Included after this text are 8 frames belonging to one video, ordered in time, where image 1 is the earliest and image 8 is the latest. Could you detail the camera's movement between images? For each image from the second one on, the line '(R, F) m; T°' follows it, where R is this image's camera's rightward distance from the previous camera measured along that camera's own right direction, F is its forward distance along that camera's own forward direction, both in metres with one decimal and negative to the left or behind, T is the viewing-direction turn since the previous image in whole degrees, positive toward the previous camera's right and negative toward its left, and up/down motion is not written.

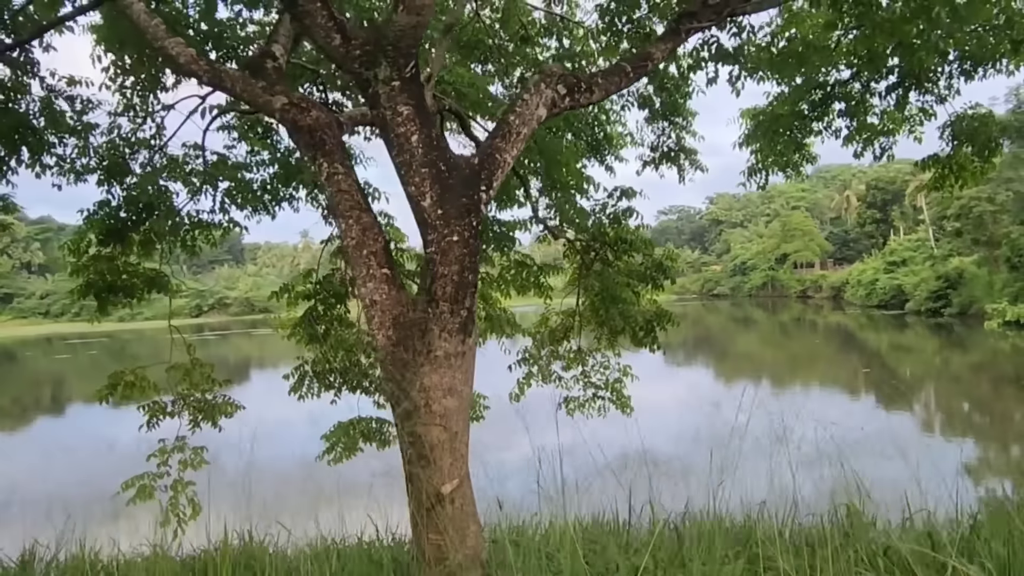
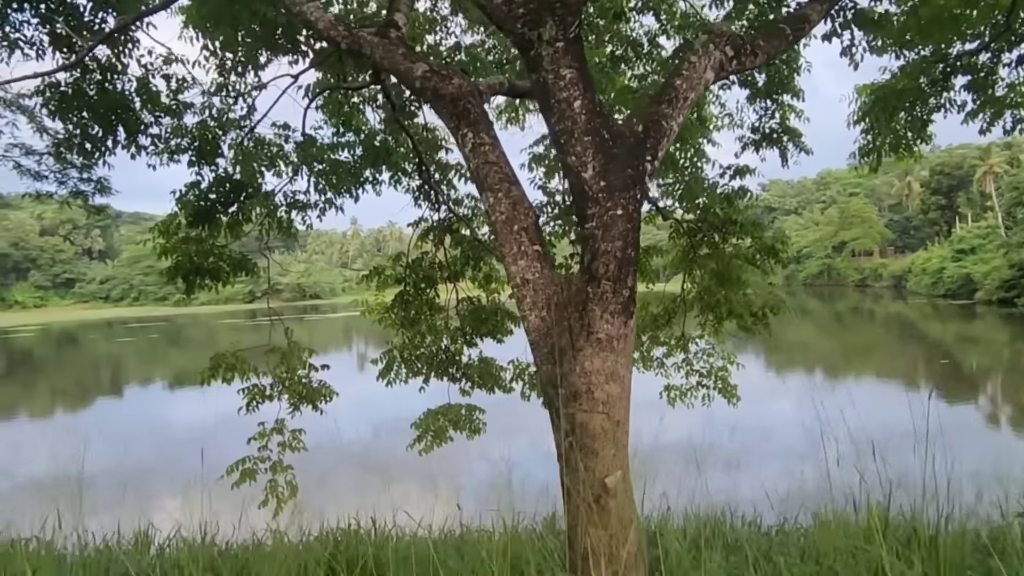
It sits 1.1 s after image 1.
(-0.4, +0.2) m; -3°
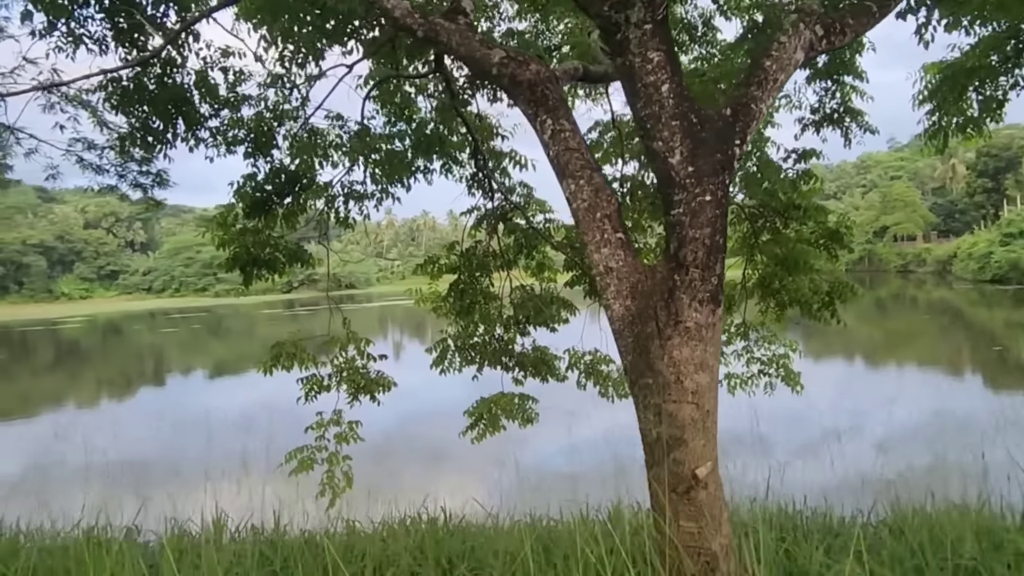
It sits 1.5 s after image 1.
(-0.2, 0.0) m; -2°
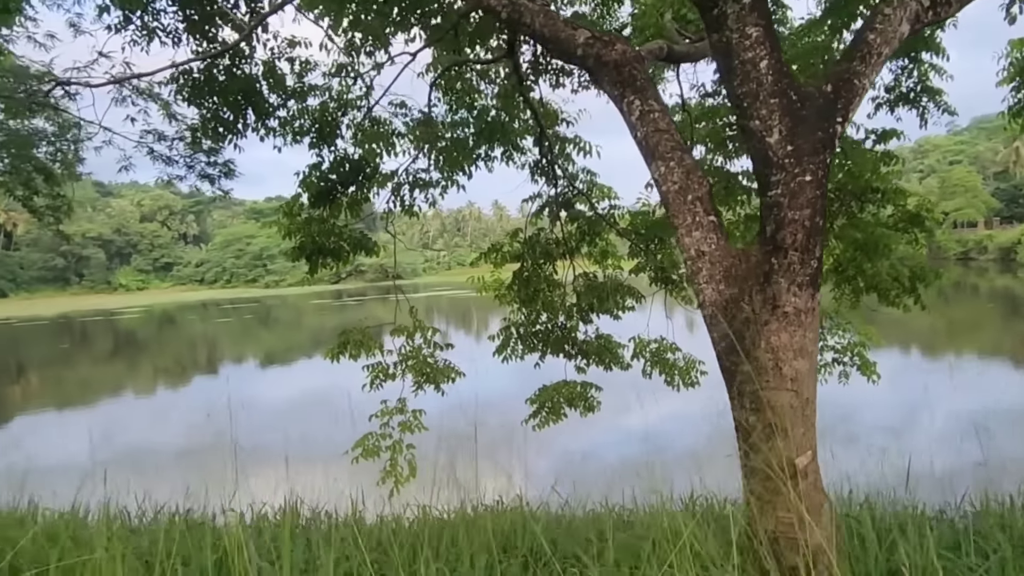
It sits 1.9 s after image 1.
(-0.1, 0.0) m; -3°
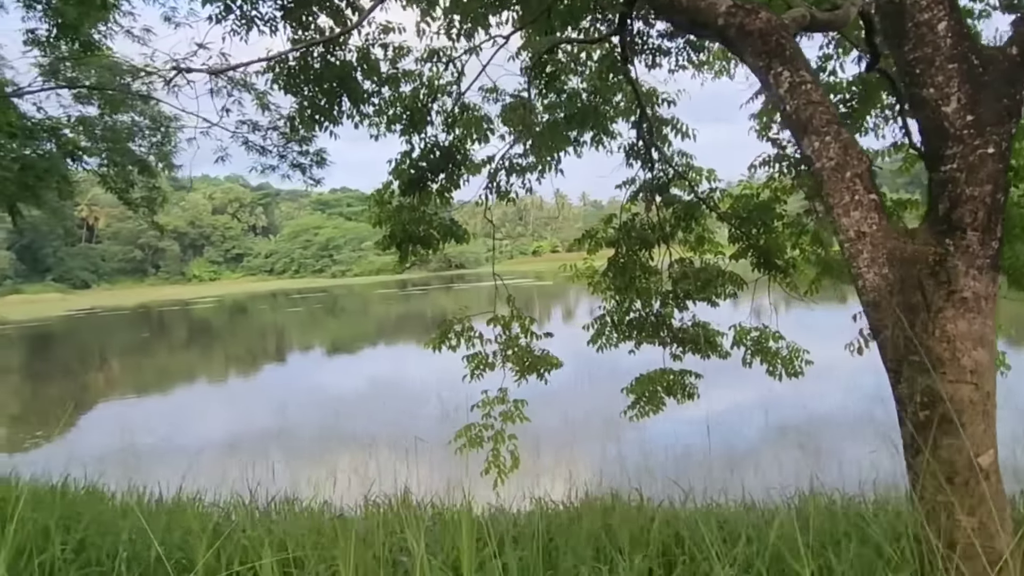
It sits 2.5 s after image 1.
(-0.2, +0.1) m; -4°
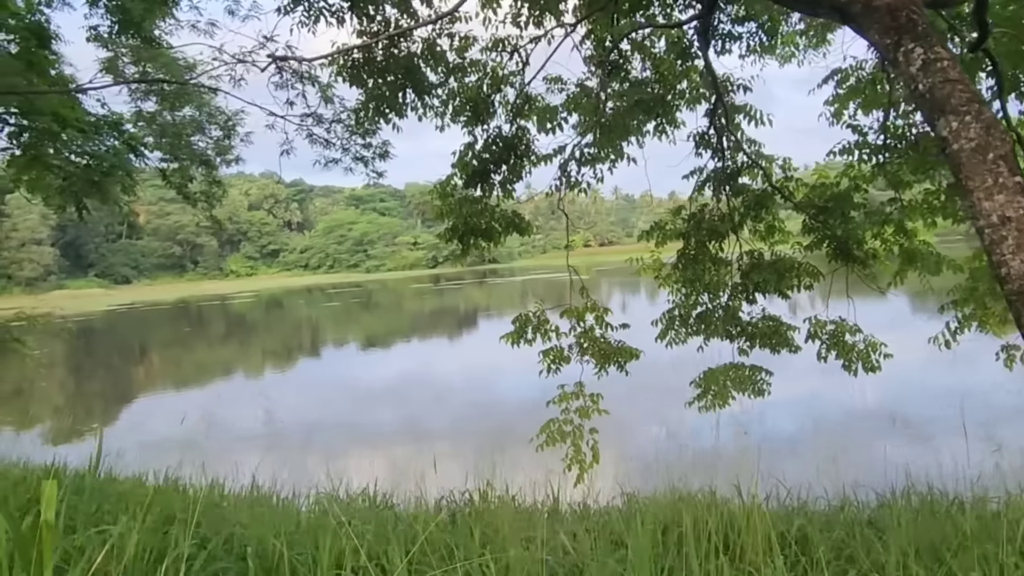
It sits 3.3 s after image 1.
(-0.2, +0.1) m; -2°
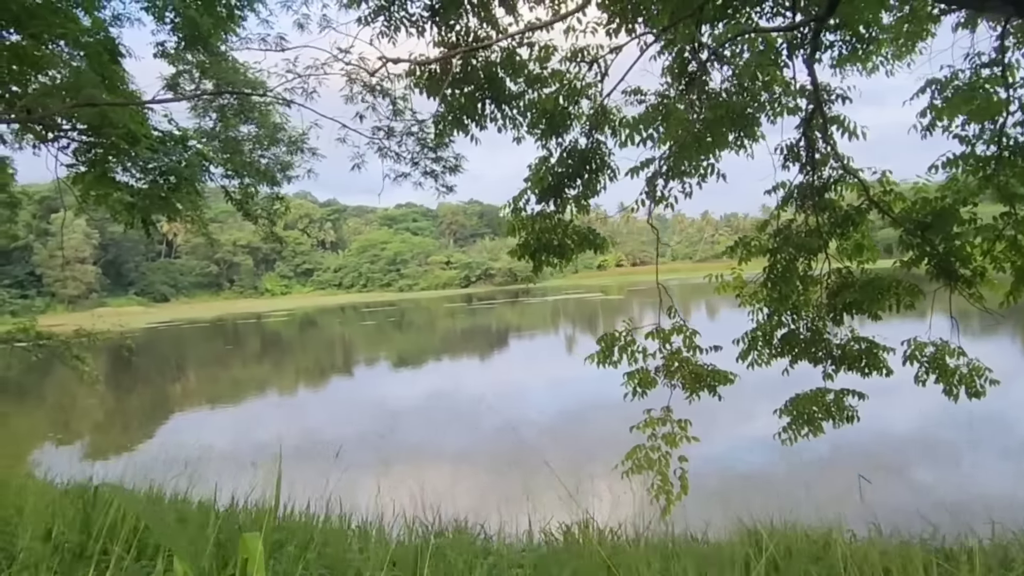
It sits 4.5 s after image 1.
(-0.3, +0.2) m; -2°
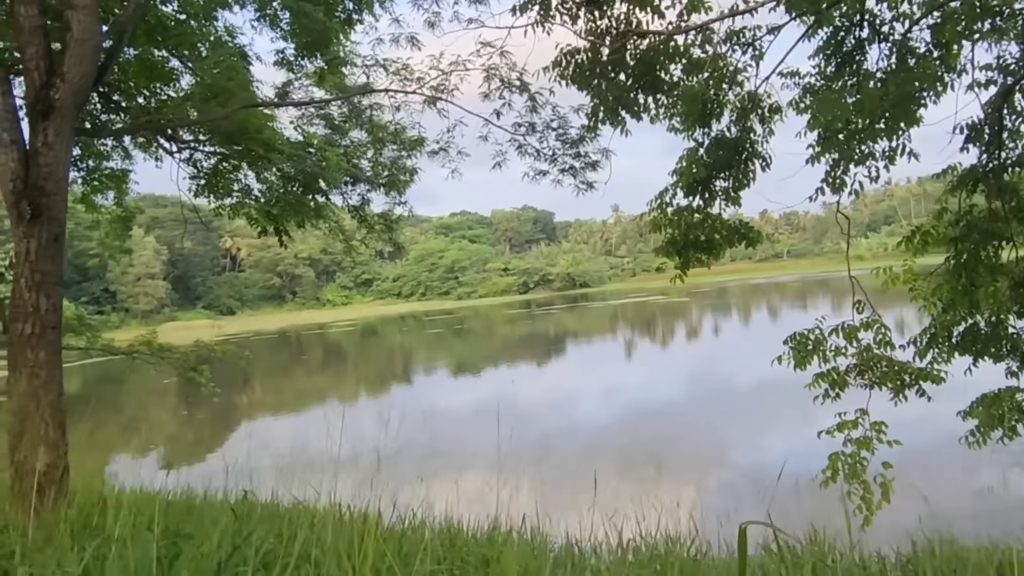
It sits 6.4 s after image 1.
(-0.6, +0.2) m; -4°
